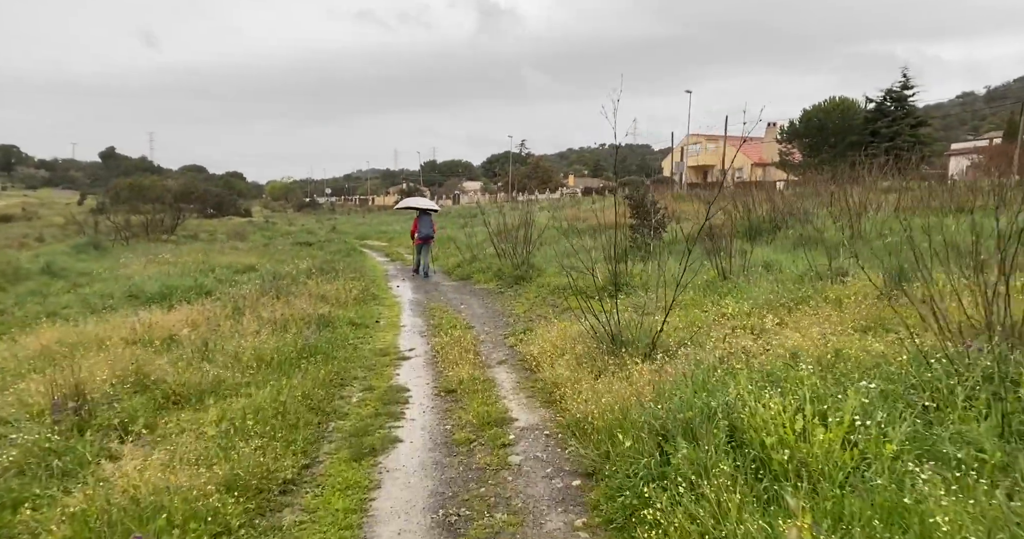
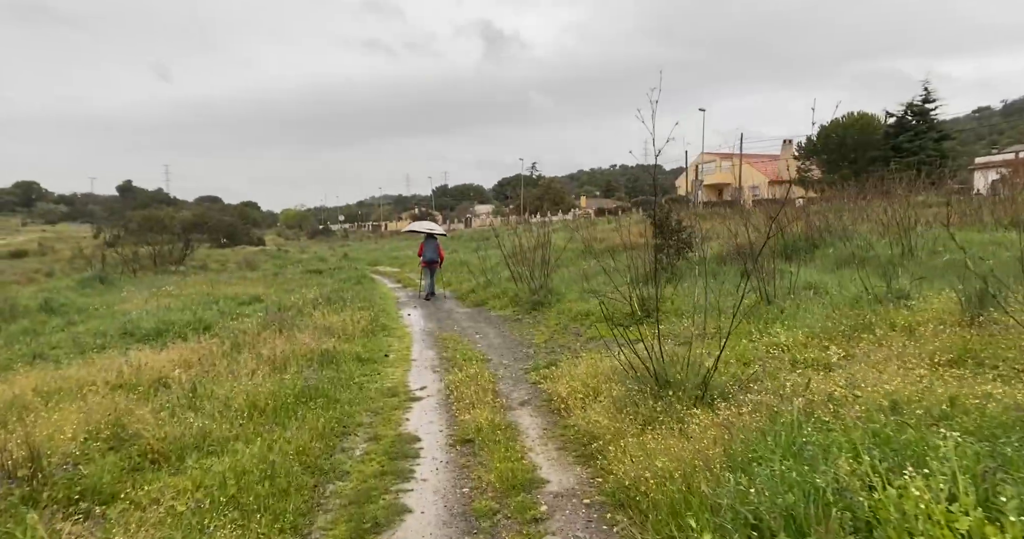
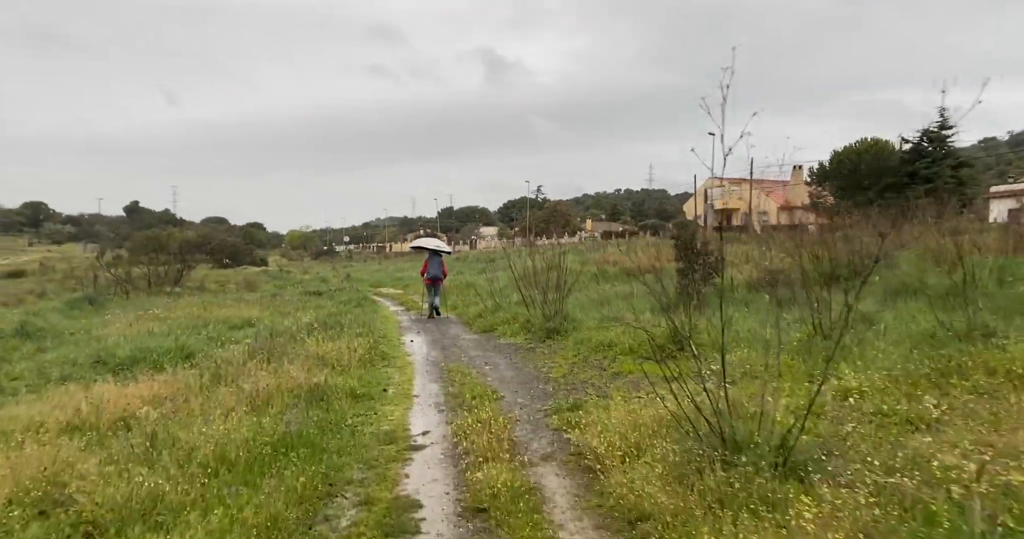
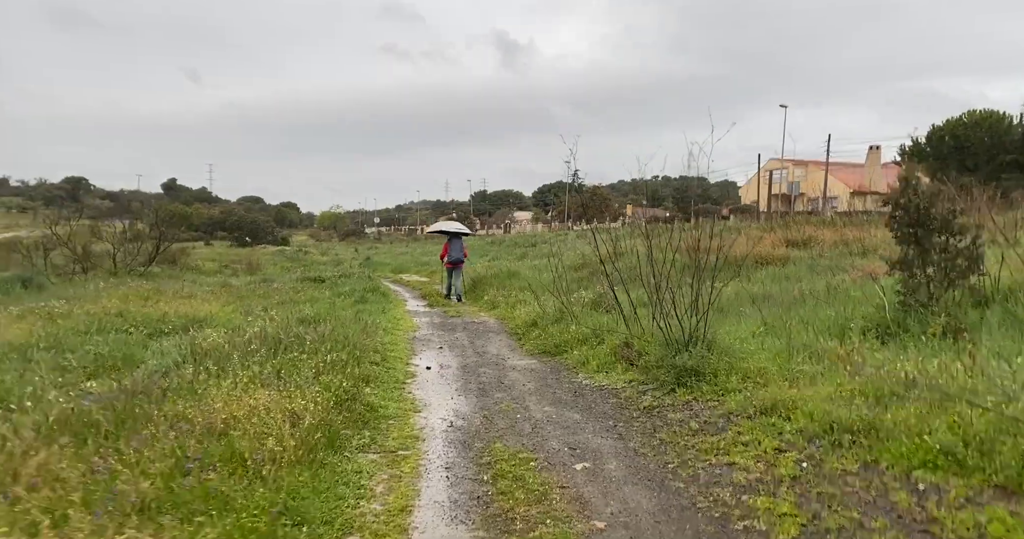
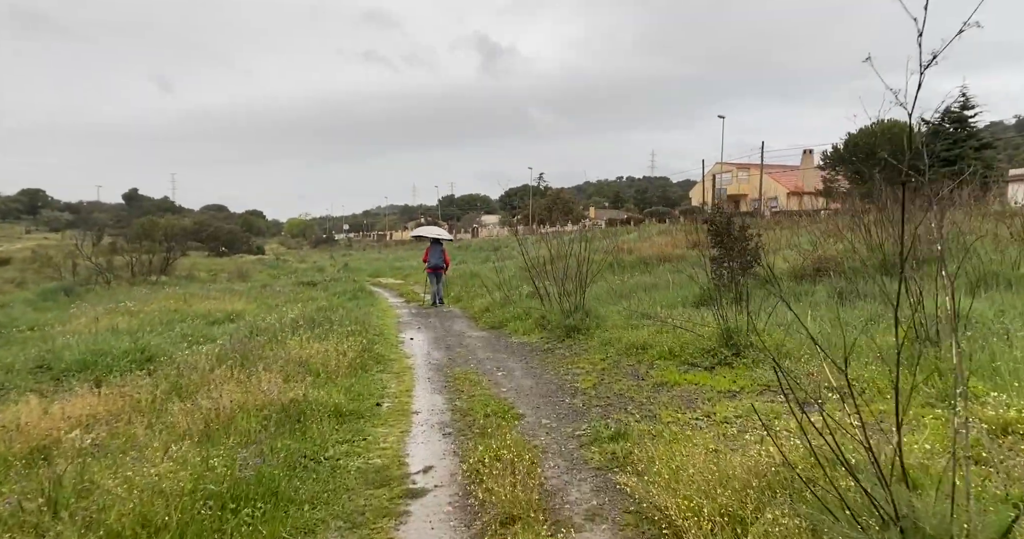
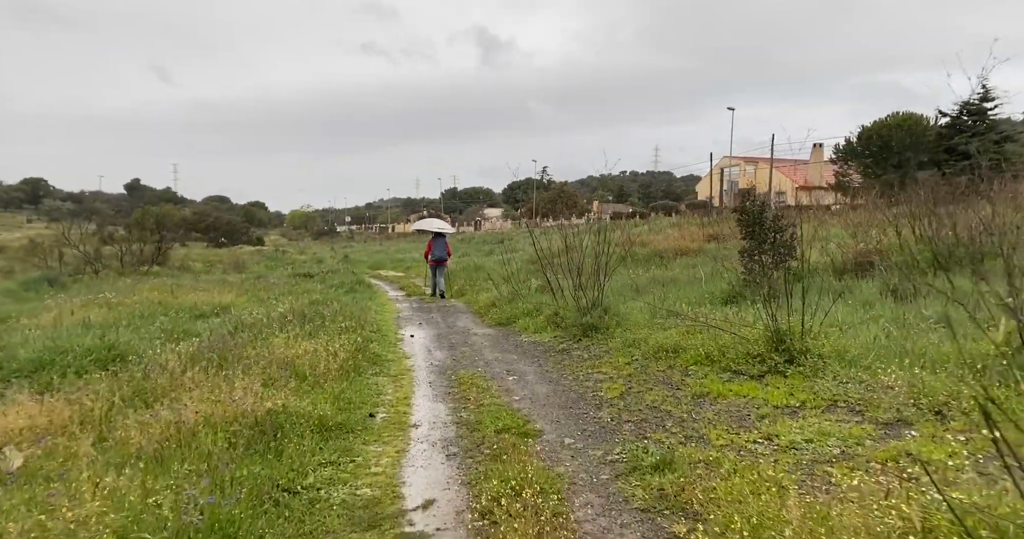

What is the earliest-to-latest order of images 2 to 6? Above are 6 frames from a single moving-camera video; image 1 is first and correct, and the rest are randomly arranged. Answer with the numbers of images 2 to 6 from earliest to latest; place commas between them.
2, 3, 5, 6, 4
